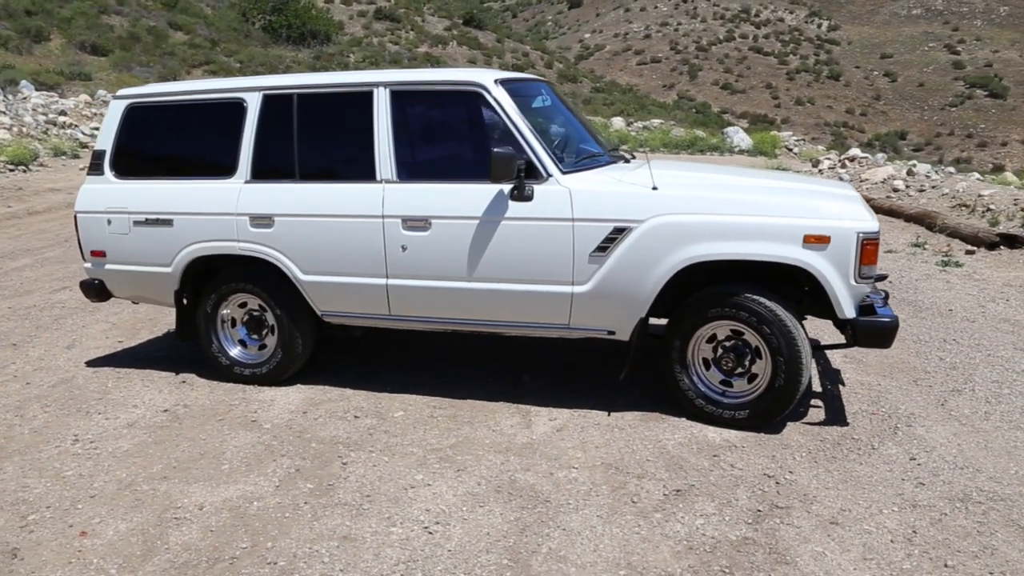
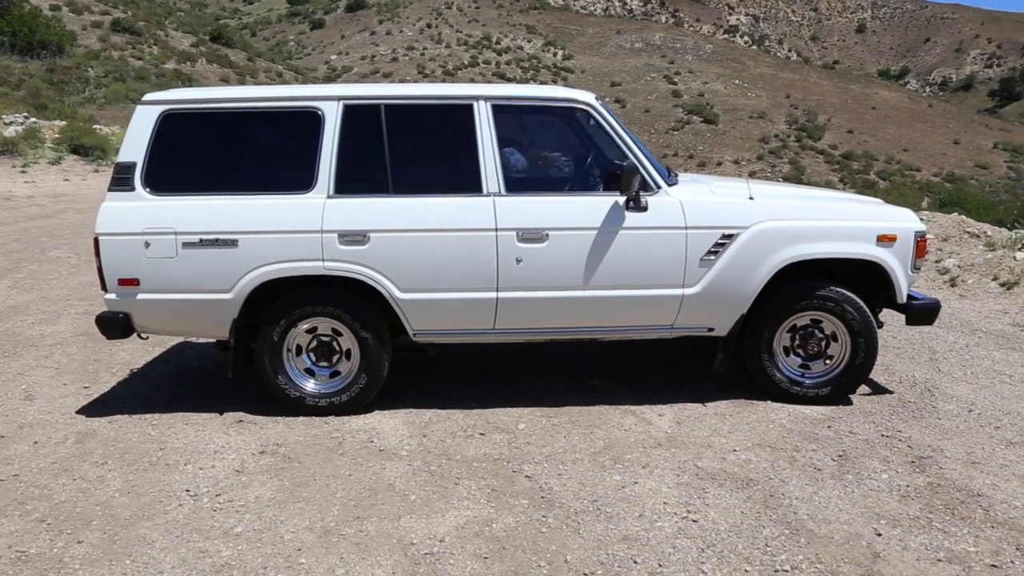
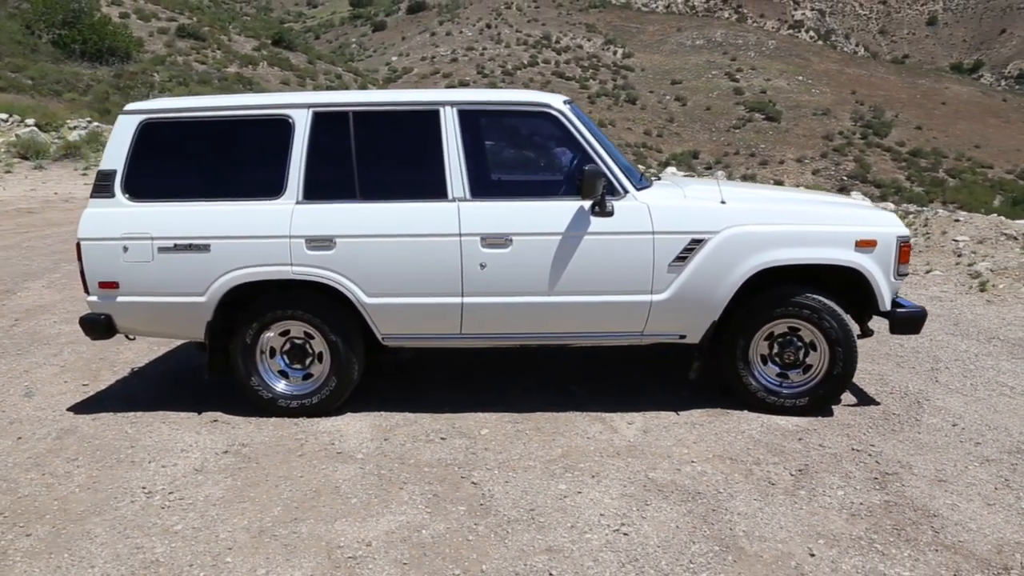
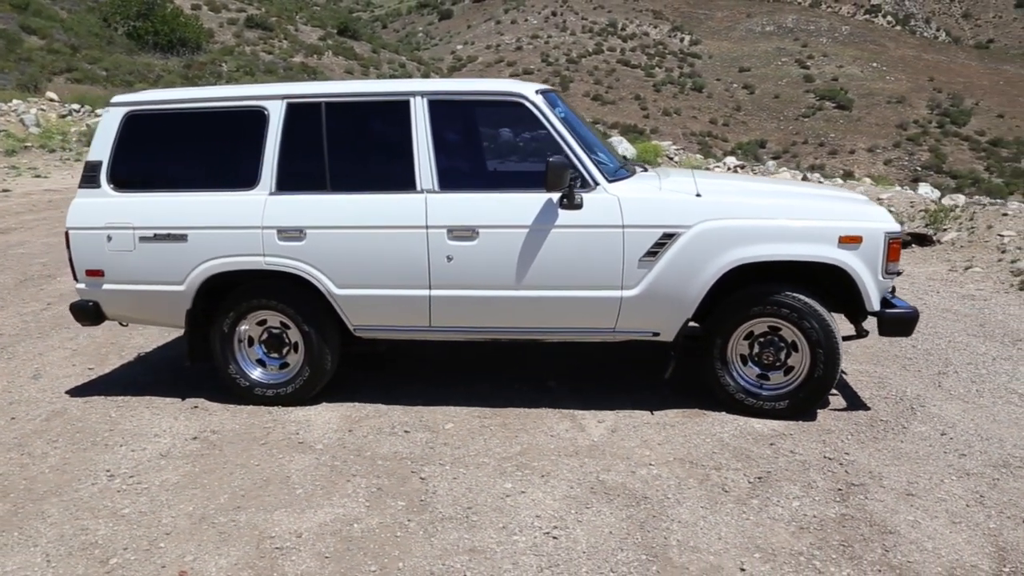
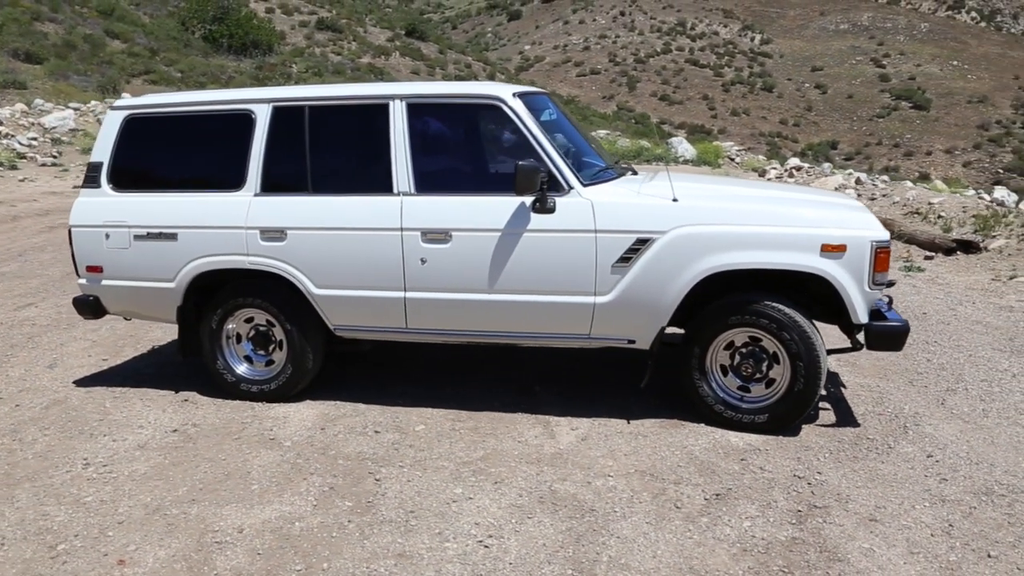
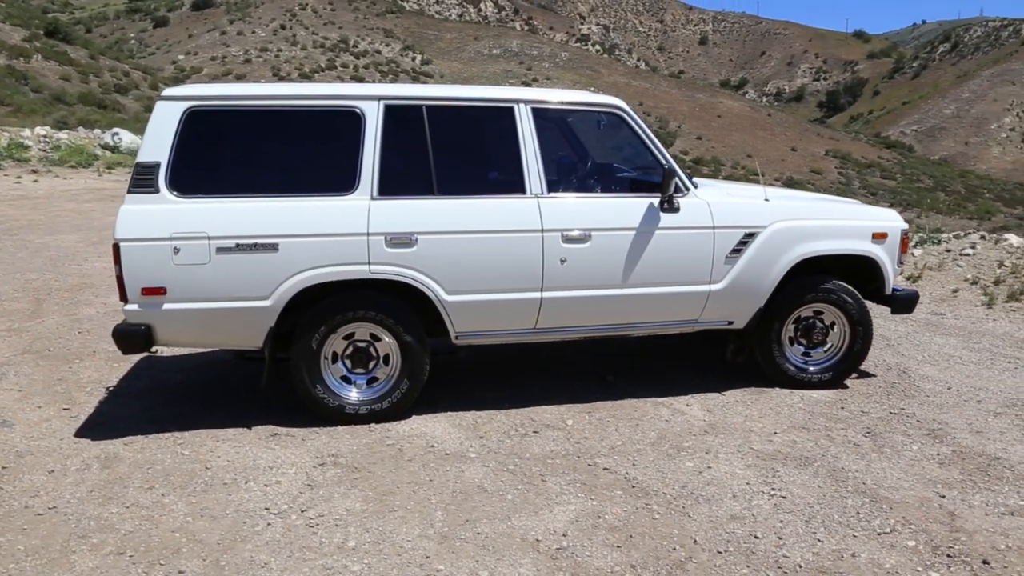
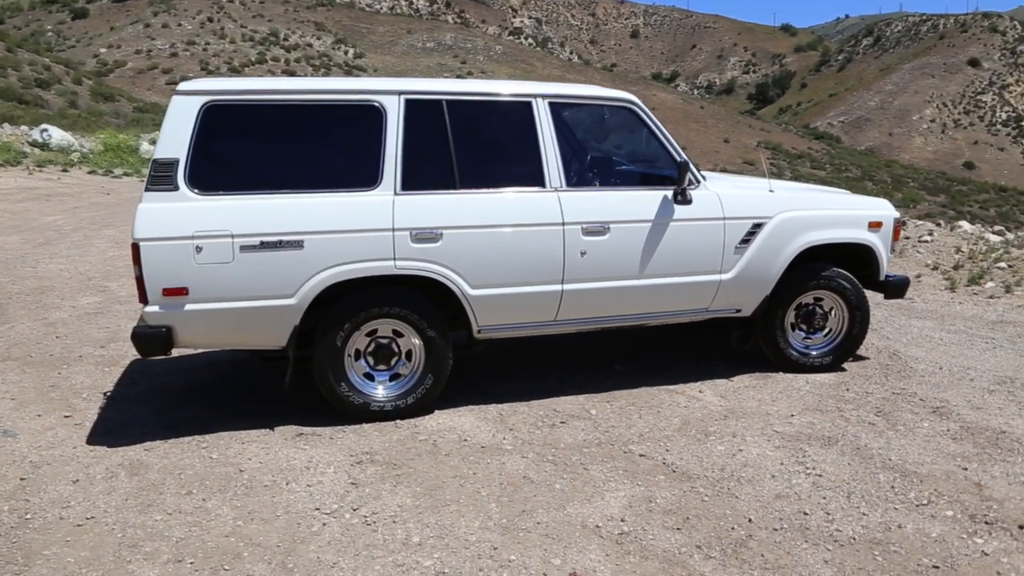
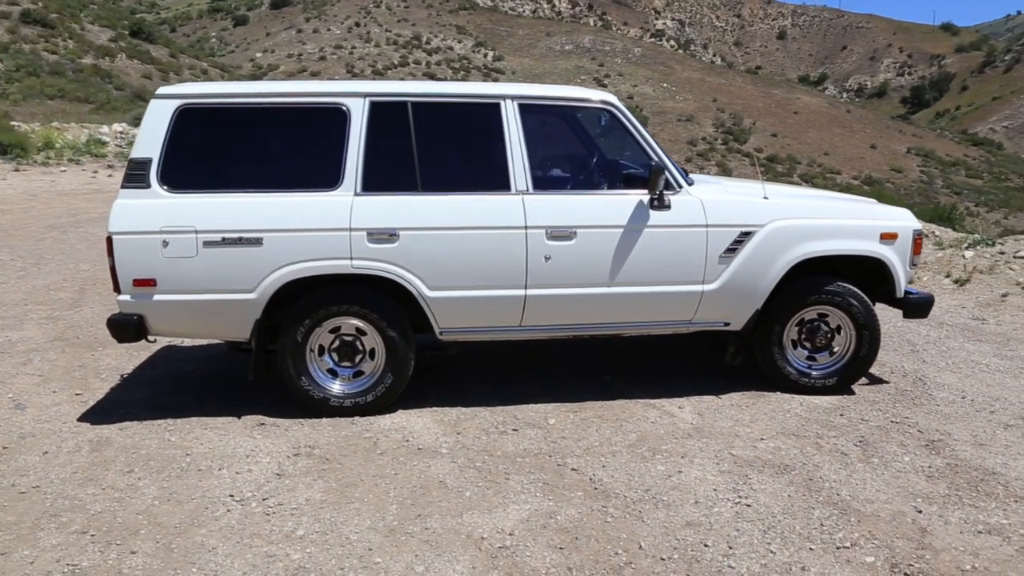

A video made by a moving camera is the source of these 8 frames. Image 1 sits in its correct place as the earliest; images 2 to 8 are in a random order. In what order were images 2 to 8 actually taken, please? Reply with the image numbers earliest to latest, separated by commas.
5, 4, 3, 2, 8, 6, 7
